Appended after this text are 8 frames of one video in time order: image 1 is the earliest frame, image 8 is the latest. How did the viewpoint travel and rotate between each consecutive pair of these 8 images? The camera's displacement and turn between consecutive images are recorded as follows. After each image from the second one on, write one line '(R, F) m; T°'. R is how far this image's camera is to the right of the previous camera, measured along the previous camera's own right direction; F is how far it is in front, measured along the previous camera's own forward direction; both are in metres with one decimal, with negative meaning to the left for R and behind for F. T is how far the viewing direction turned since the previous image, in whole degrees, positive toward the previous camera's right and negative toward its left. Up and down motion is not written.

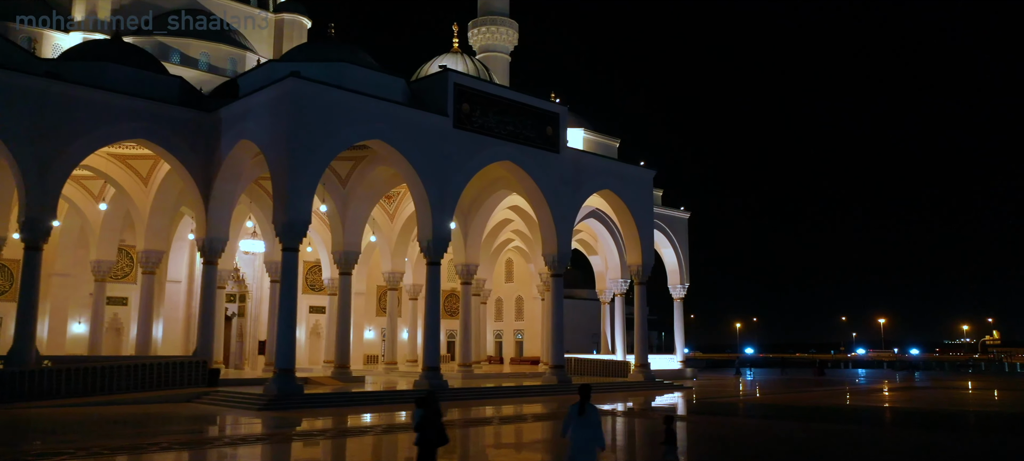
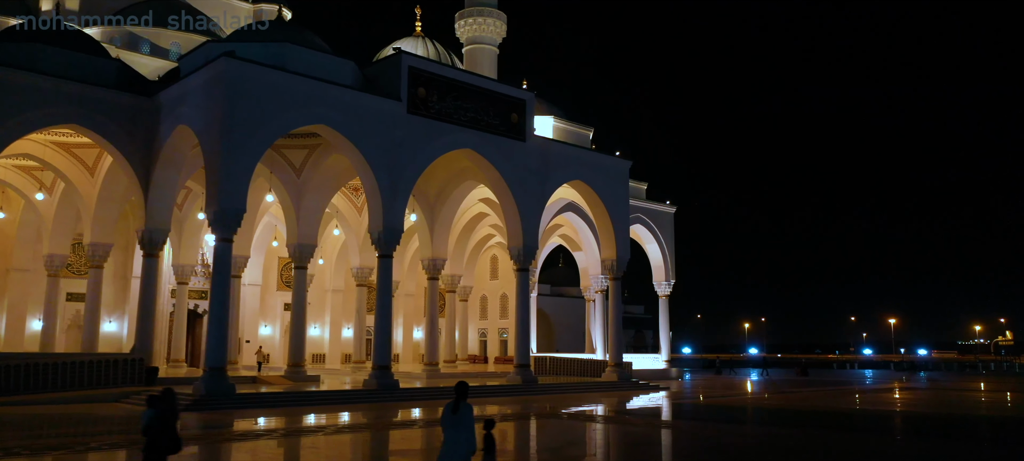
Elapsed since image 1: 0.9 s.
(+0.8, +0.7) m; -1°
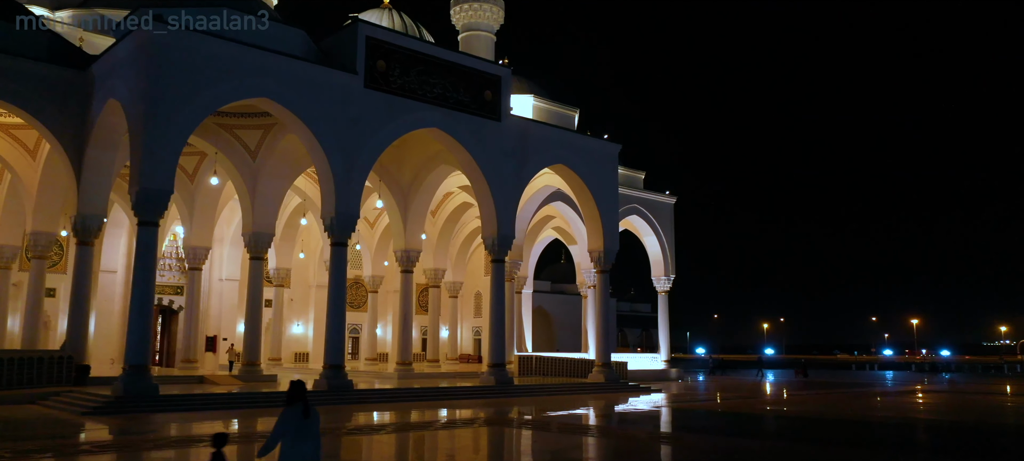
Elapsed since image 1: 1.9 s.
(+0.7, +1.1) m; -1°
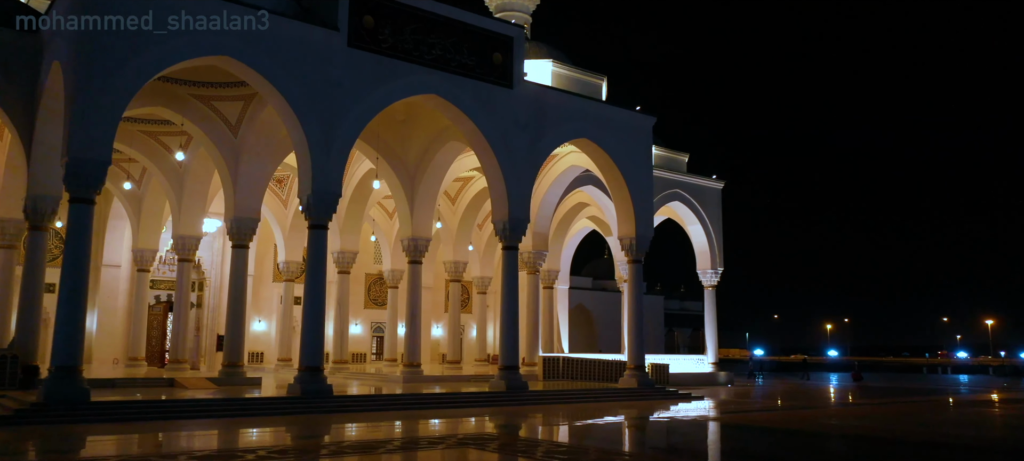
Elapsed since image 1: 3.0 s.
(+0.6, +1.7) m; -4°
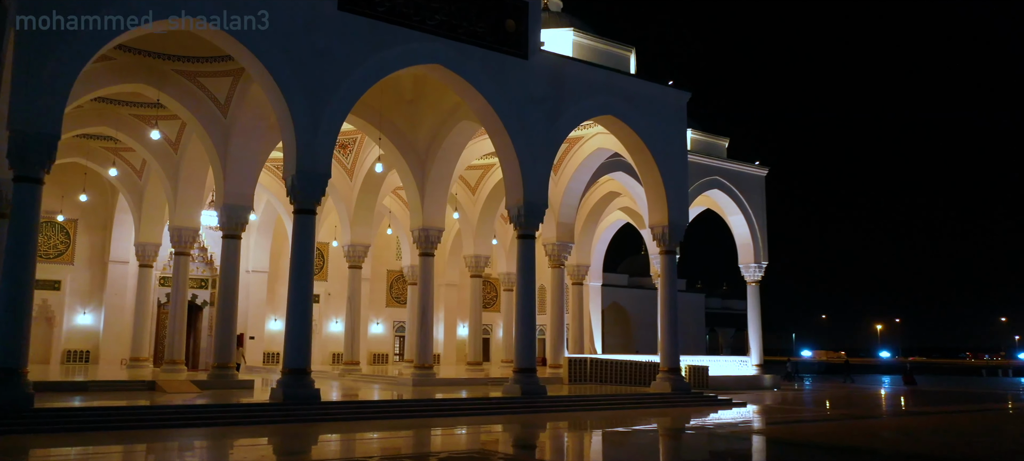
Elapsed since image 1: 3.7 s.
(+0.3, +1.2) m; -3°
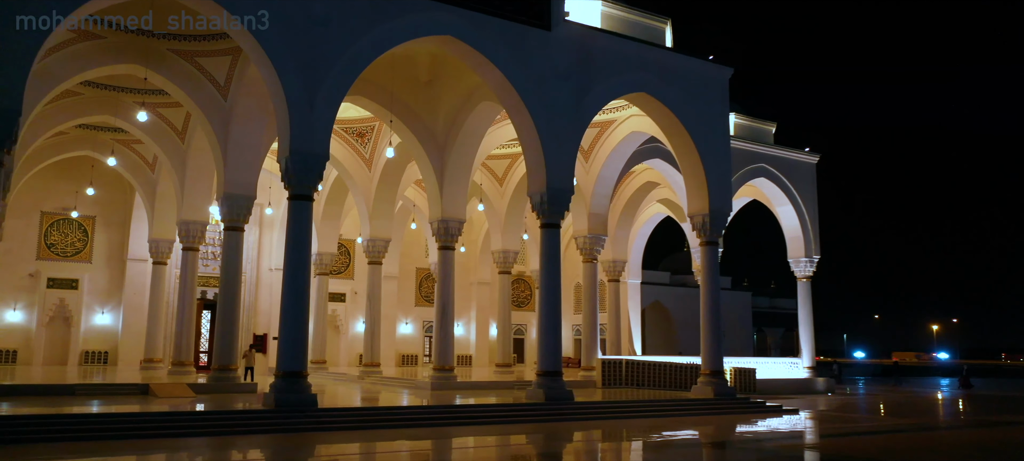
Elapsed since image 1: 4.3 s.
(+0.2, +0.9) m; -3°
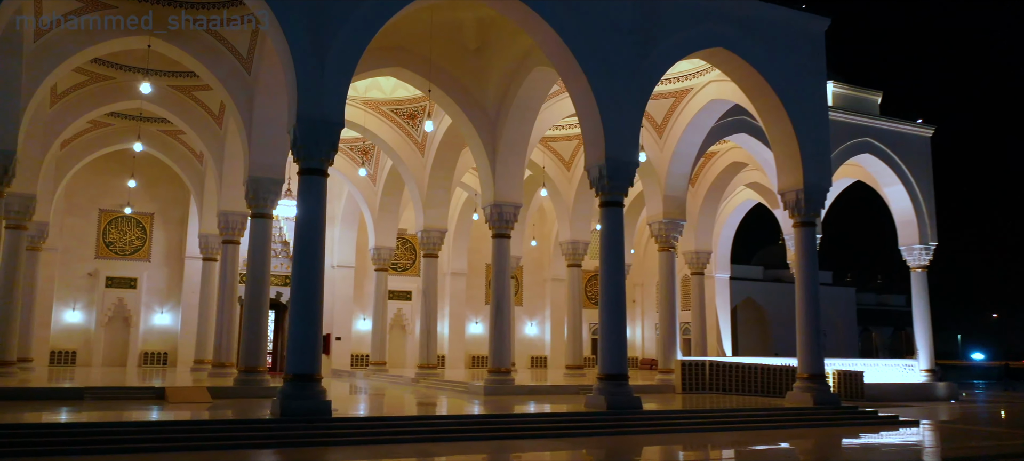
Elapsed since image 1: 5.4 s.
(+0.3, +1.3) m; -6°
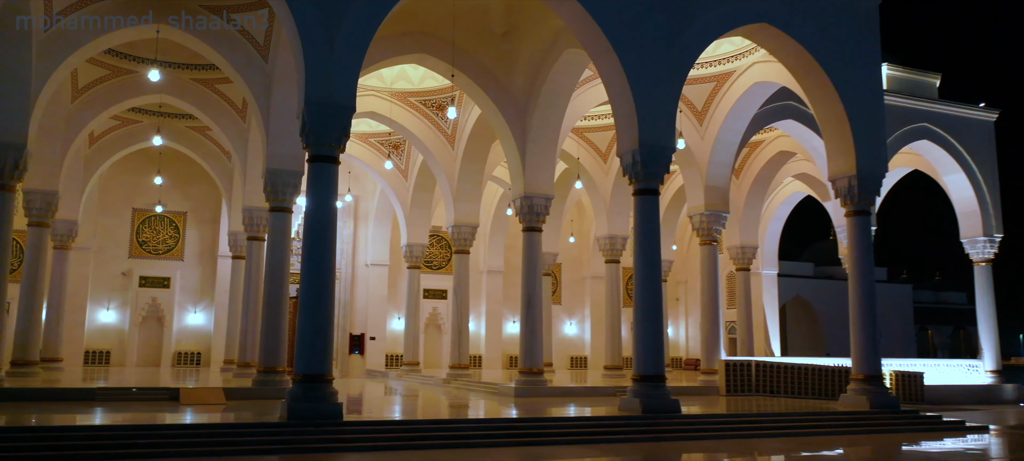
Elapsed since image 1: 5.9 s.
(+0.2, +0.5) m; -3°
